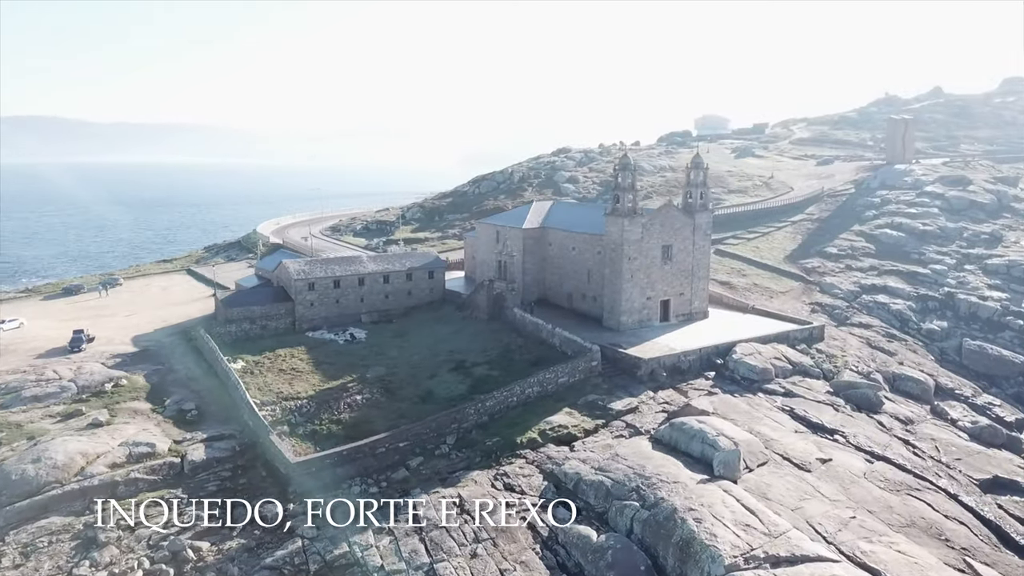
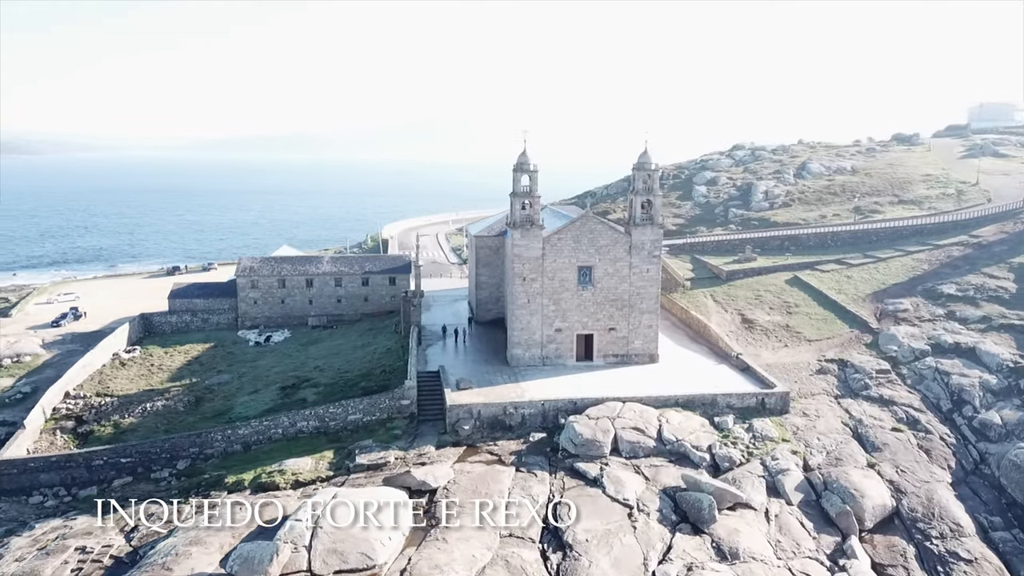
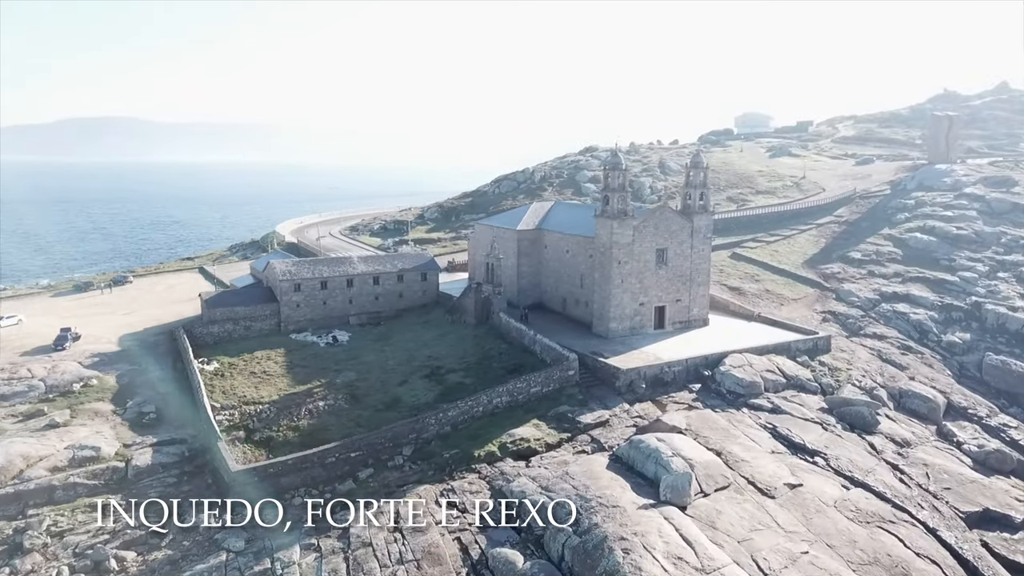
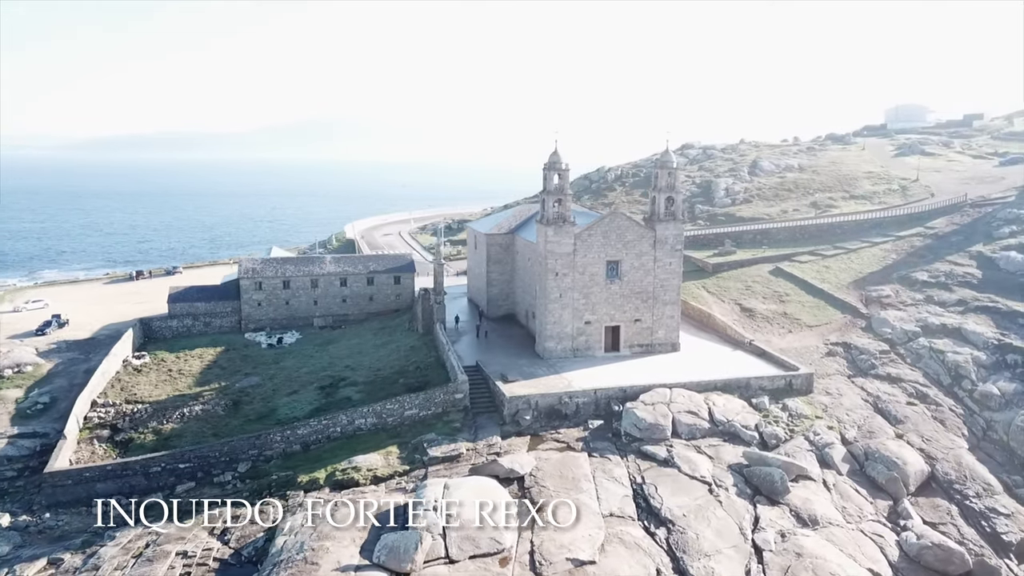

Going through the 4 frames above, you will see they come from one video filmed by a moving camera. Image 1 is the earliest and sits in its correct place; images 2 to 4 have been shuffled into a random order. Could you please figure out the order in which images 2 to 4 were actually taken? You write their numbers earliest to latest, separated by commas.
3, 4, 2
